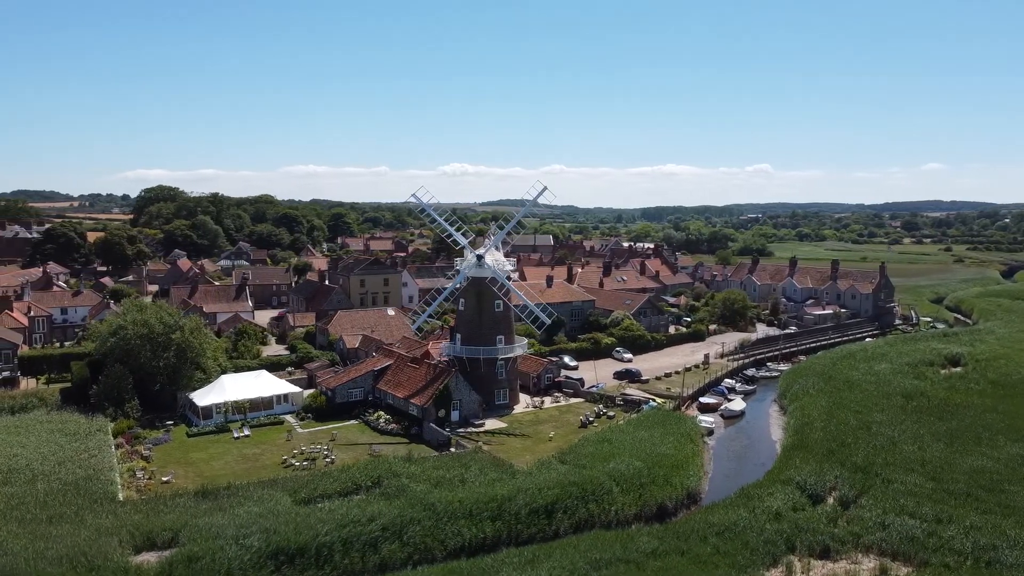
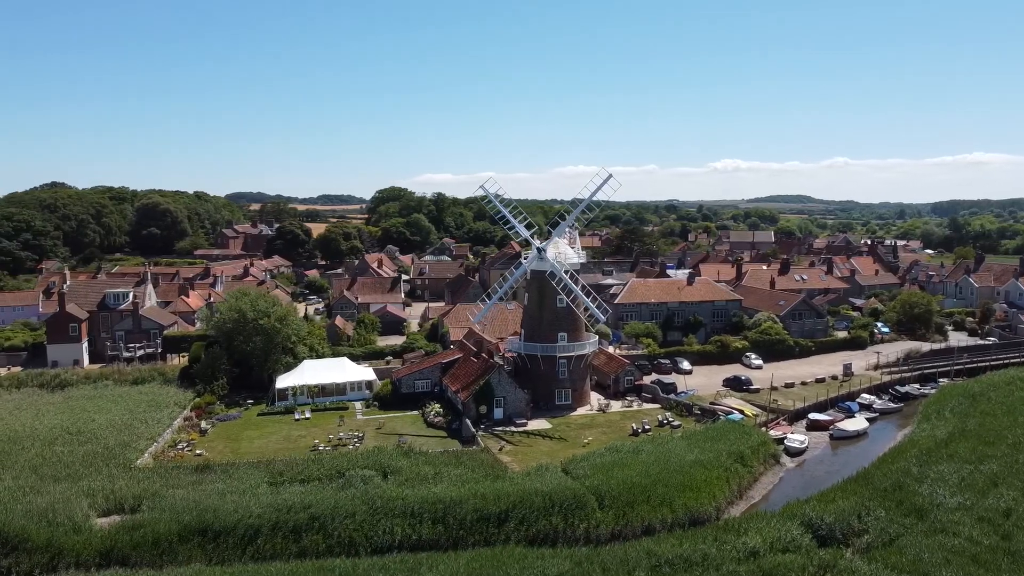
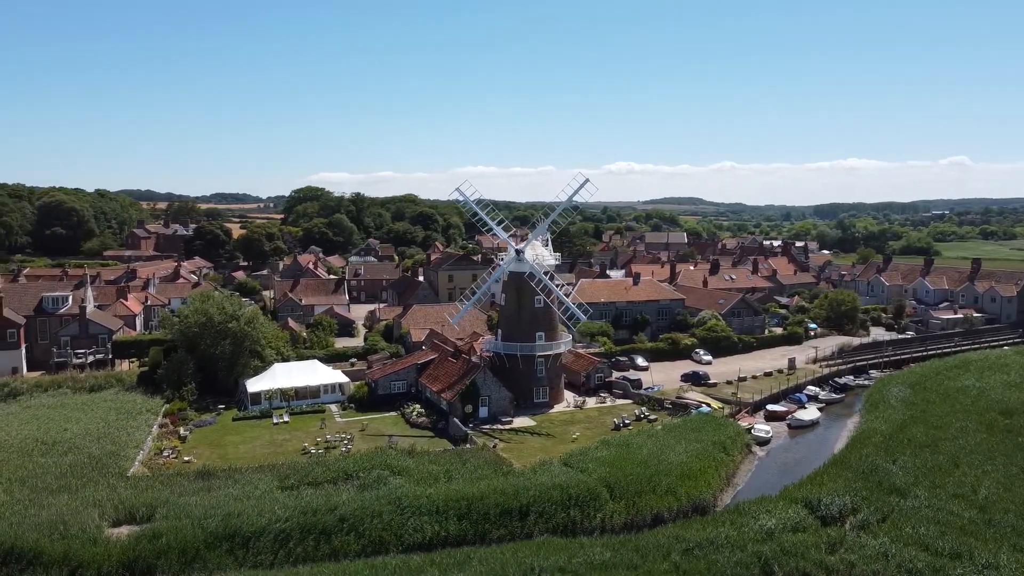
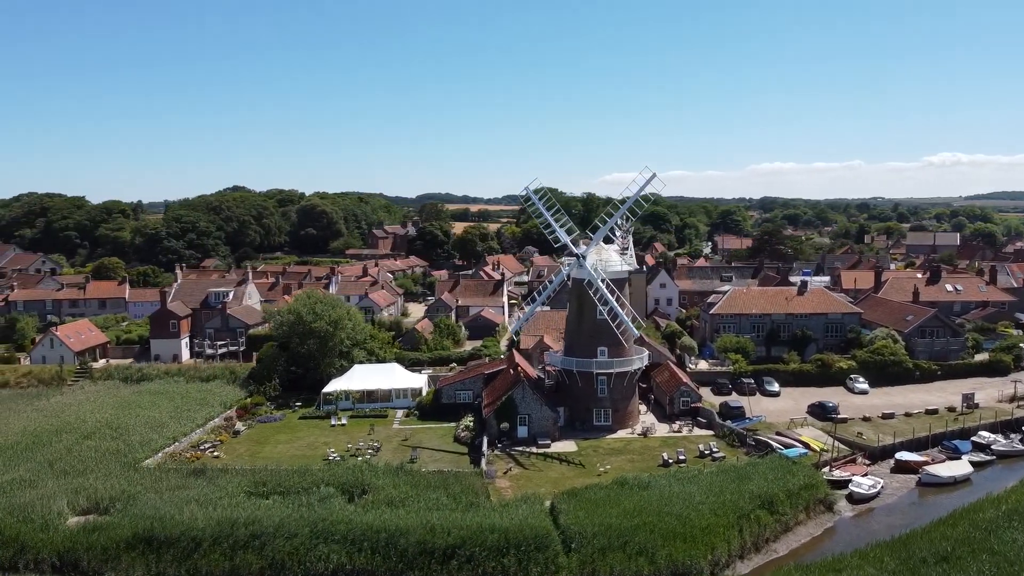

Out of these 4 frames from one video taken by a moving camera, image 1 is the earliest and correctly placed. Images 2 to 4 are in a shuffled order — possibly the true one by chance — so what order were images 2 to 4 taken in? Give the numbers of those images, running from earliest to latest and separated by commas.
3, 2, 4
